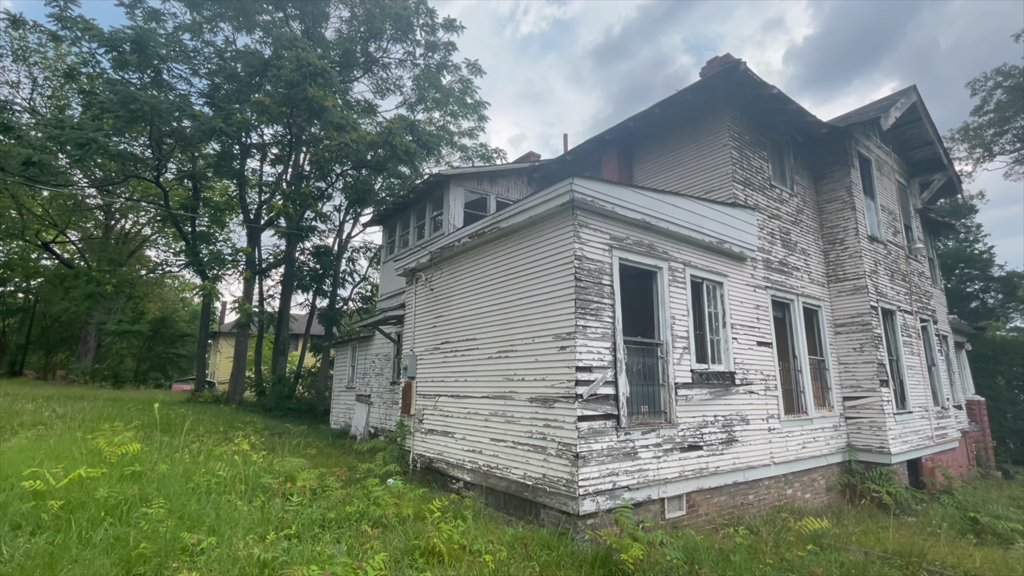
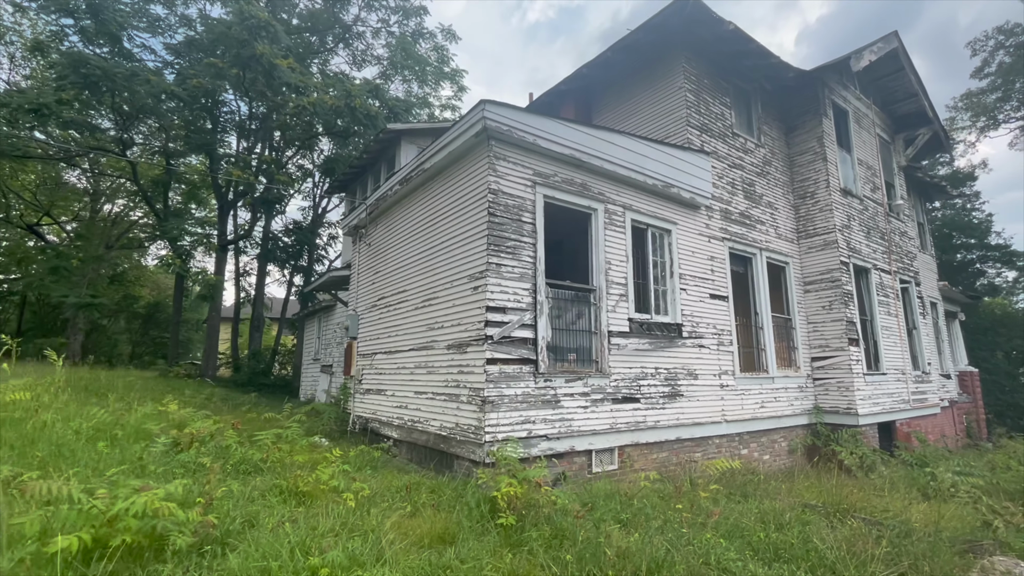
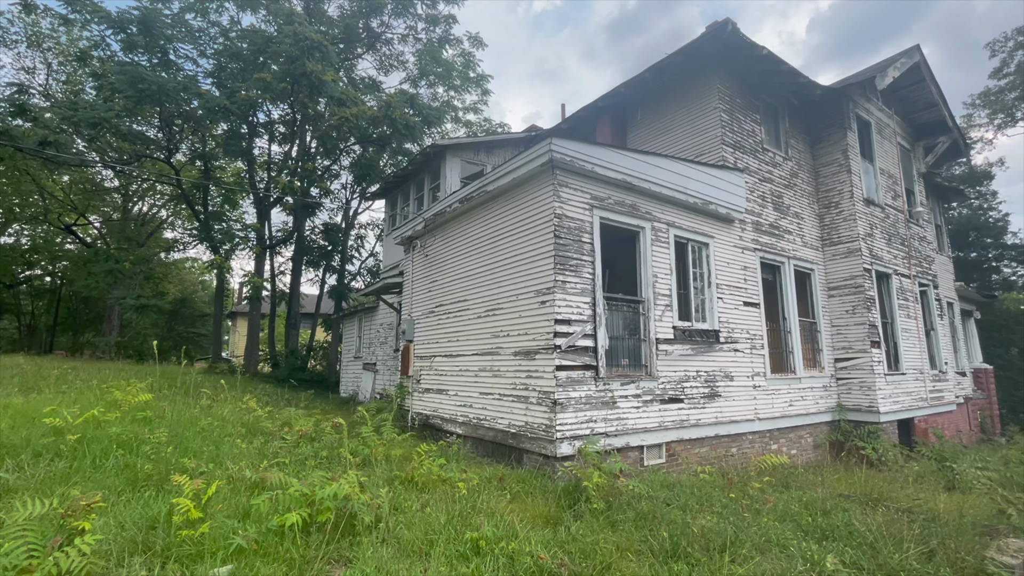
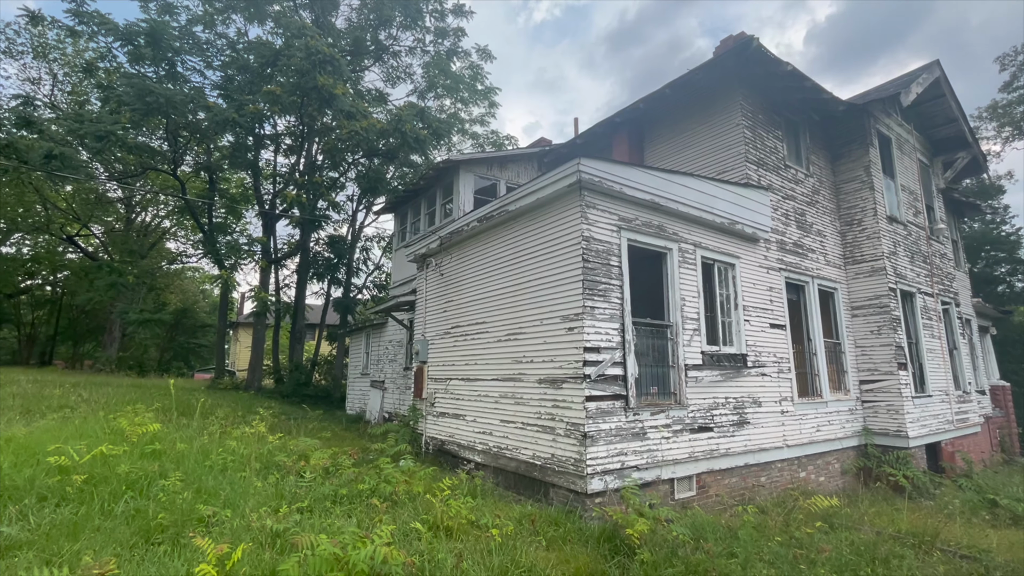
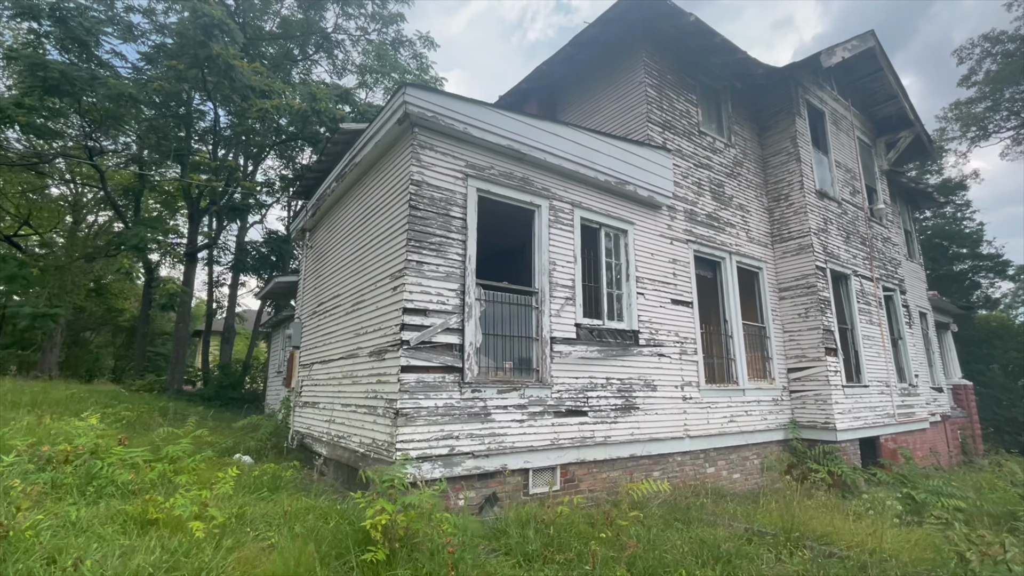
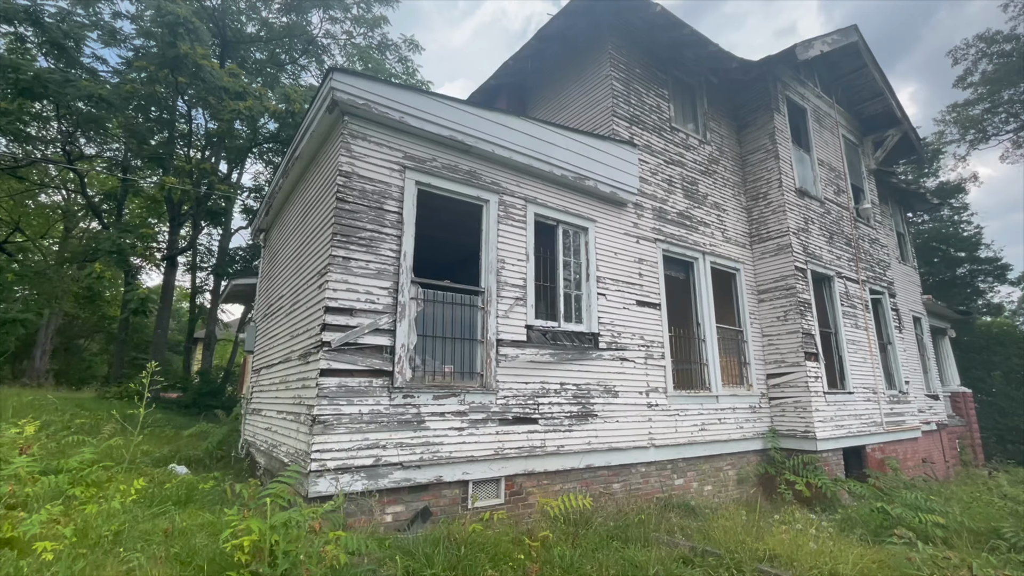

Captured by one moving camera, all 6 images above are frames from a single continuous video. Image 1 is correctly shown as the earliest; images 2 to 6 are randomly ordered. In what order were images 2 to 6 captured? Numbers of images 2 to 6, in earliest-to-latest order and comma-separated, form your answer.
4, 3, 2, 5, 6
